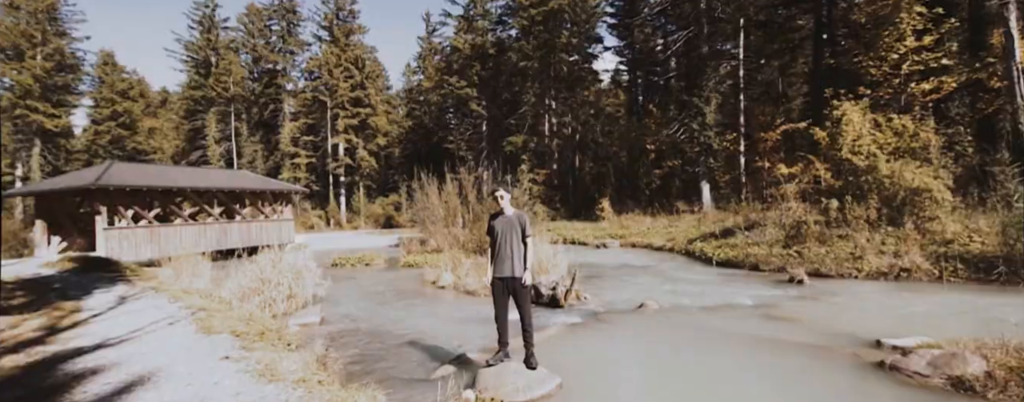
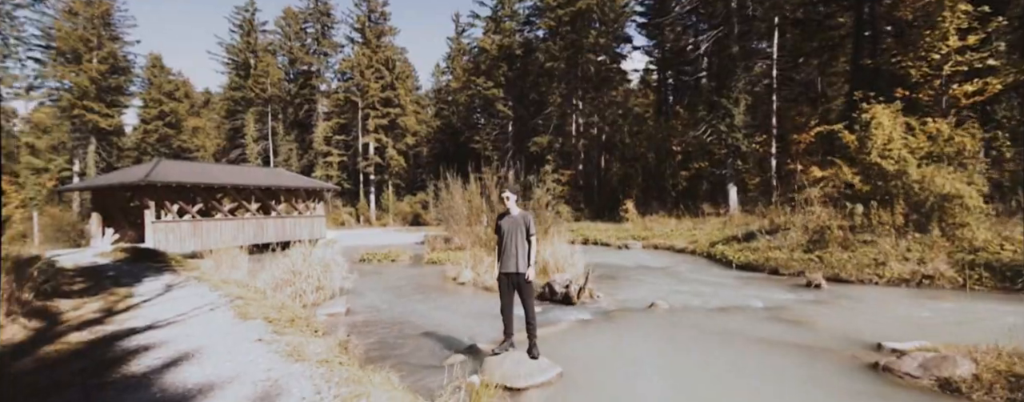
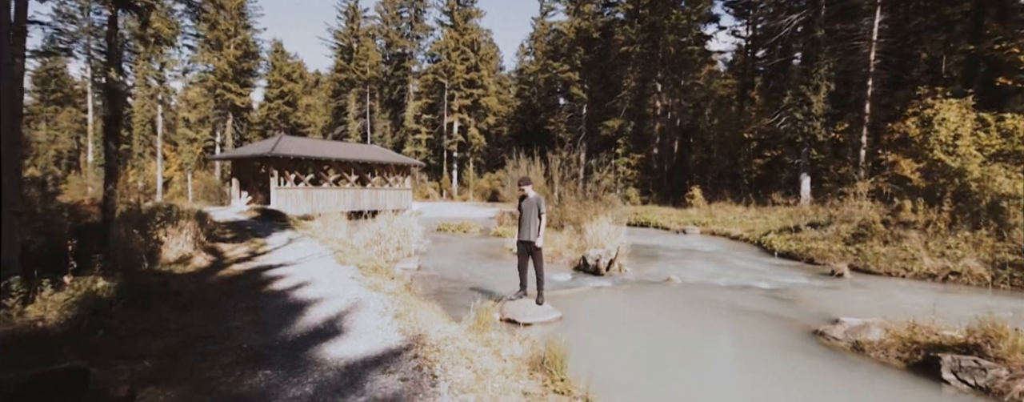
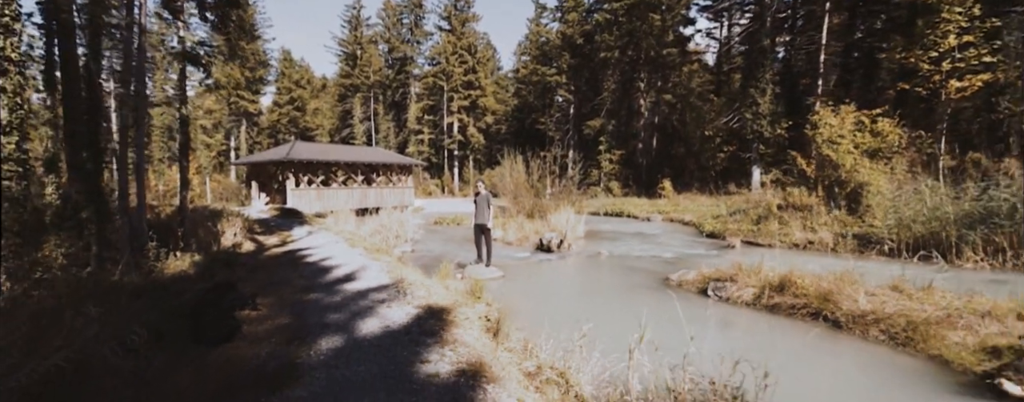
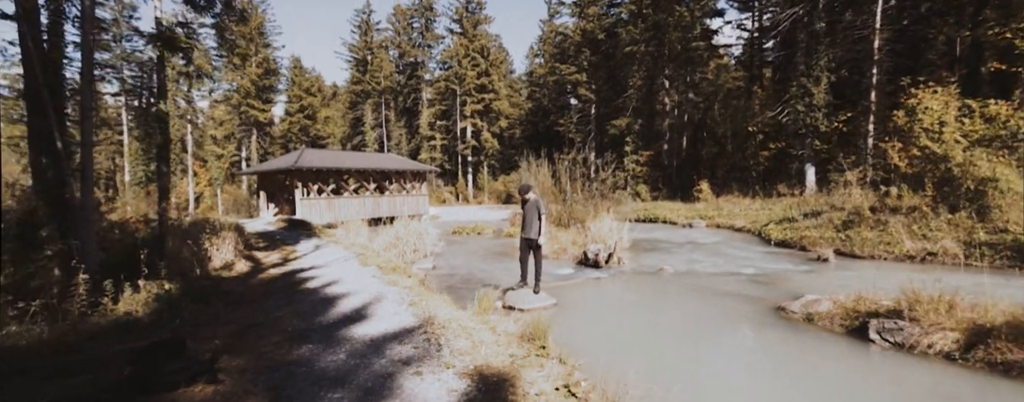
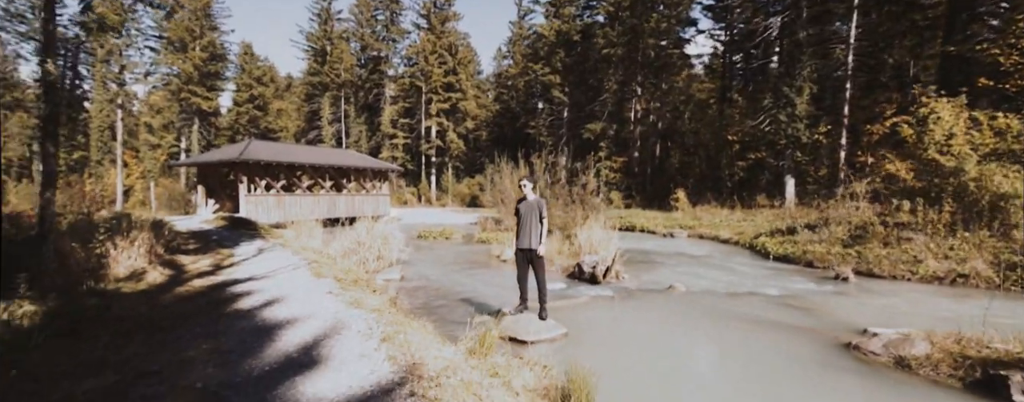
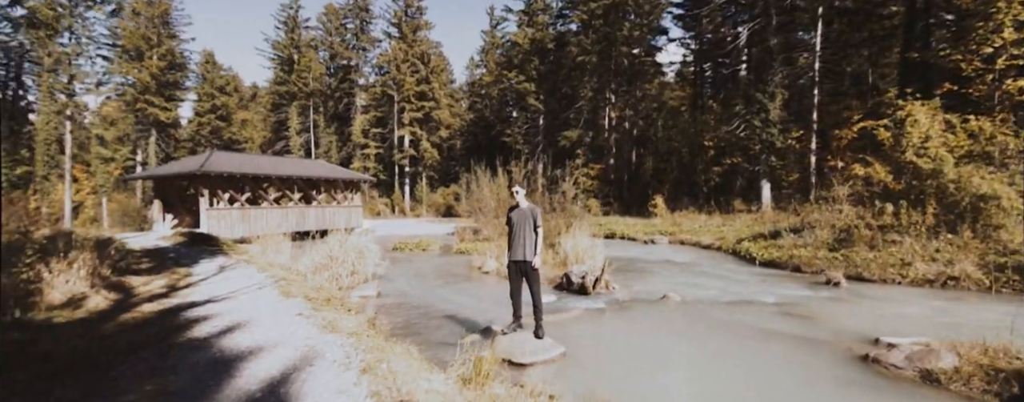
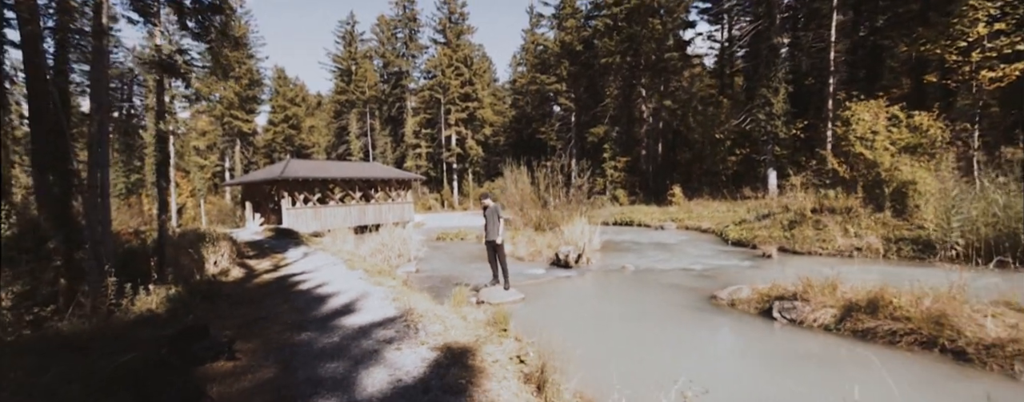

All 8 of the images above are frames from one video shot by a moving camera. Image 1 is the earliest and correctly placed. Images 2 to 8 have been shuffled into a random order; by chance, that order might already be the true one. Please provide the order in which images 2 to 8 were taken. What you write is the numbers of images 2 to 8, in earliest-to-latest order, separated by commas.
2, 7, 6, 3, 5, 8, 4
